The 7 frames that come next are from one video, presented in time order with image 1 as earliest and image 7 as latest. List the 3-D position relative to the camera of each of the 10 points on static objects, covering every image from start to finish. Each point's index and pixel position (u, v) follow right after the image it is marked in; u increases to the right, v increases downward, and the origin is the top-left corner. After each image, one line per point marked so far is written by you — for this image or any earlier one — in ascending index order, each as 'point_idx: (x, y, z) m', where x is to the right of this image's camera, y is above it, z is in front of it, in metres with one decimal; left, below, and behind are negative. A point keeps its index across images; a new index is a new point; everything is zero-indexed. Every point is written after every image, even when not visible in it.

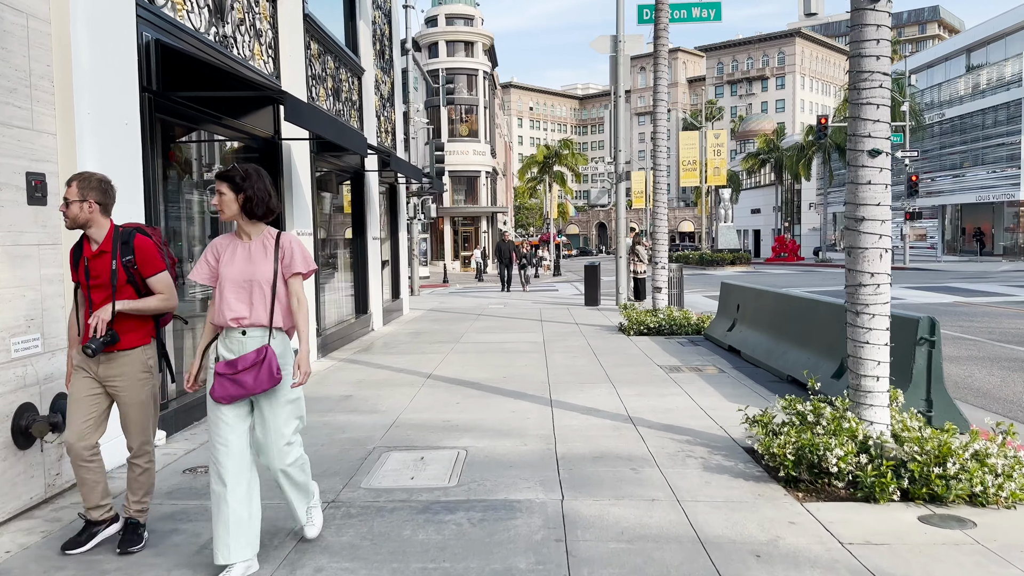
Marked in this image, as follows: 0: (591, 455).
0: (+0.5, -1.2, +5.4) m
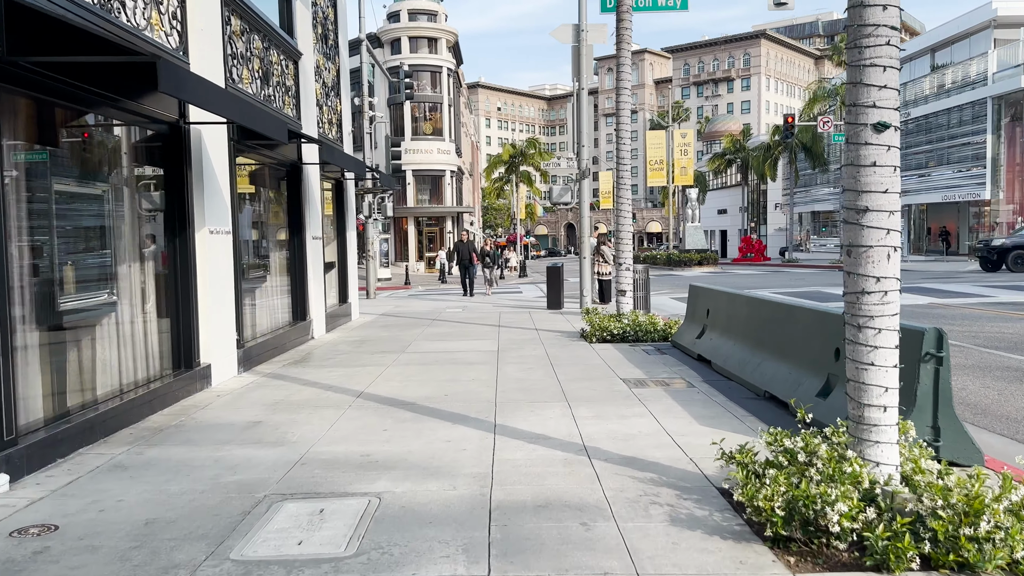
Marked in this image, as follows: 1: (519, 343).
0: (+0.1, -1.2, +4.4) m
1: (+0.1, -0.8, +11.7) m
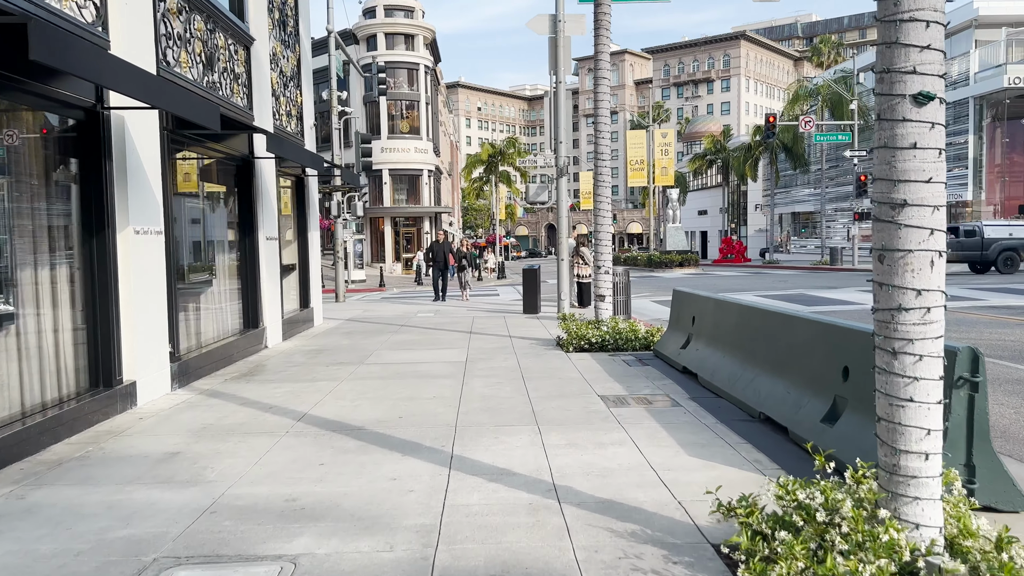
0: (-0.1, -1.3, +3.5) m
1: (-0.3, -0.9, +10.8) m
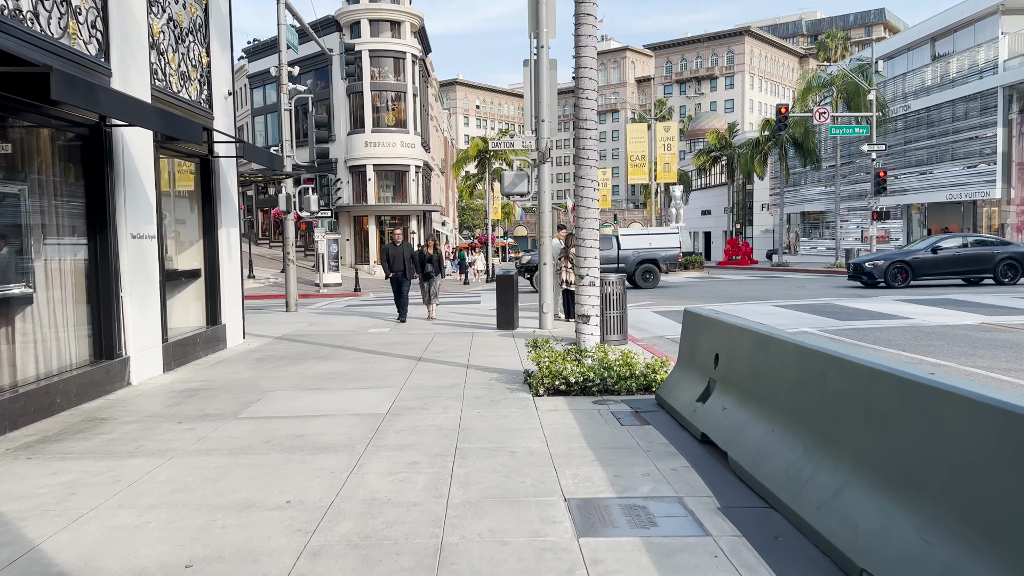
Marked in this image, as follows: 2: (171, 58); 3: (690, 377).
0: (-0.7, -1.5, +0.5) m
1: (-0.8, -1.0, +7.8) m
2: (-4.4, +3.0, +9.9) m
3: (+1.5, -0.7, +6.4) m
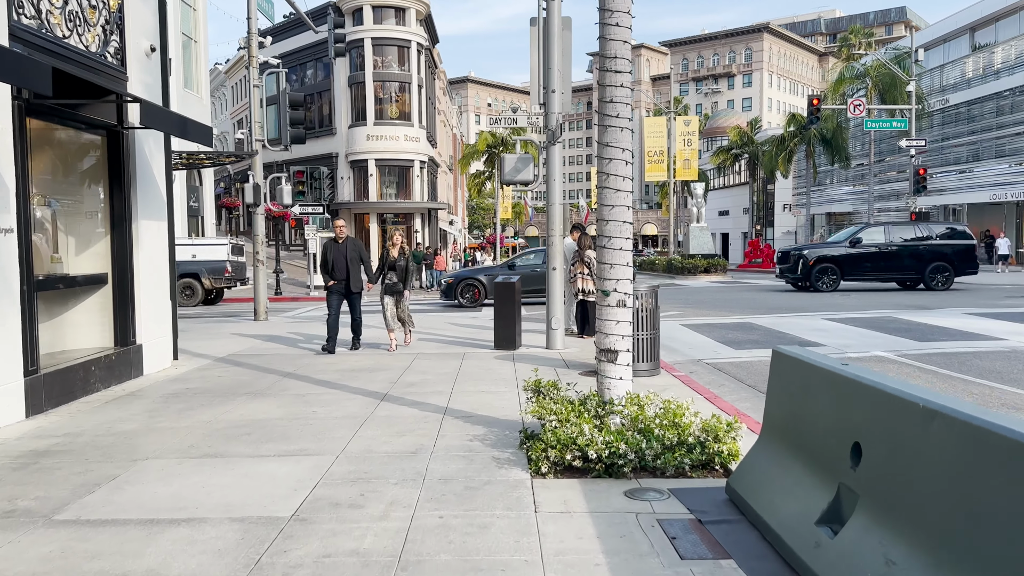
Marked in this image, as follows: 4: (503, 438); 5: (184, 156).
0: (-0.8, -1.6, -2.1) m
1: (-0.9, -1.2, +5.2) m
2: (-4.4, +2.8, +7.4) m
3: (+1.4, -0.9, +3.8) m
4: (-0.1, -1.1, +5.8) m
5: (-5.1, +2.0, +11.8) m
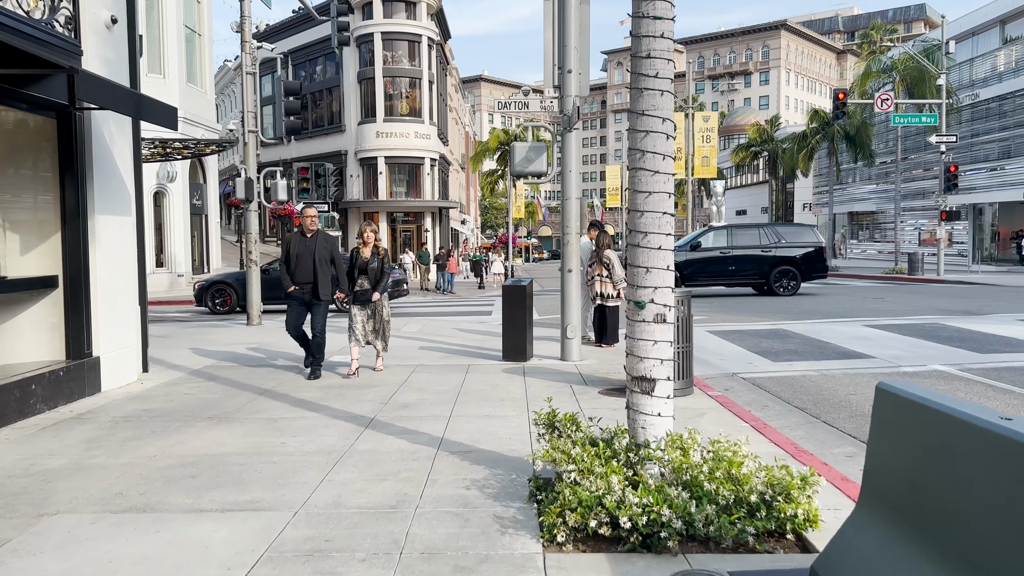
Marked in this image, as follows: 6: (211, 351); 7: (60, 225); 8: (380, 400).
0: (-0.9, -1.6, -3.3) m
1: (-0.9, -1.2, +4.0) m
2: (-4.3, +2.8, +6.2) m
3: (+1.4, -1.0, +2.6) m
4: (0.0, -1.2, +4.7) m
5: (-5.0, +2.0, +10.7) m
6: (-4.2, -0.9, +10.9) m
7: (-4.4, +0.6, +7.5) m
8: (-1.3, -1.1, +7.4) m
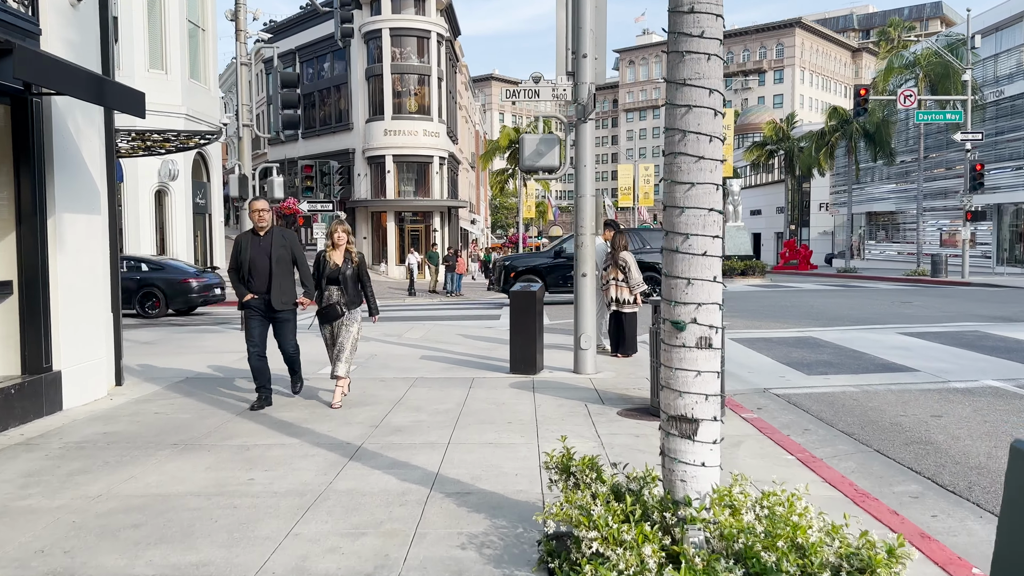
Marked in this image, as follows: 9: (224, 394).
0: (-1.0, -1.7, -4.1) m
1: (-0.9, -1.3, +3.2) m
2: (-4.2, +2.7, +5.5) m
3: (+1.4, -1.0, +1.7) m
4: (0.0, -1.3, +3.8) m
5: (-4.8, +1.9, +10.0) m
6: (-4.1, -0.9, +10.1) m
7: (-4.3, +0.6, +6.7) m
8: (-1.2, -1.1, +6.6) m
9: (-3.0, -1.1, +8.0) m
